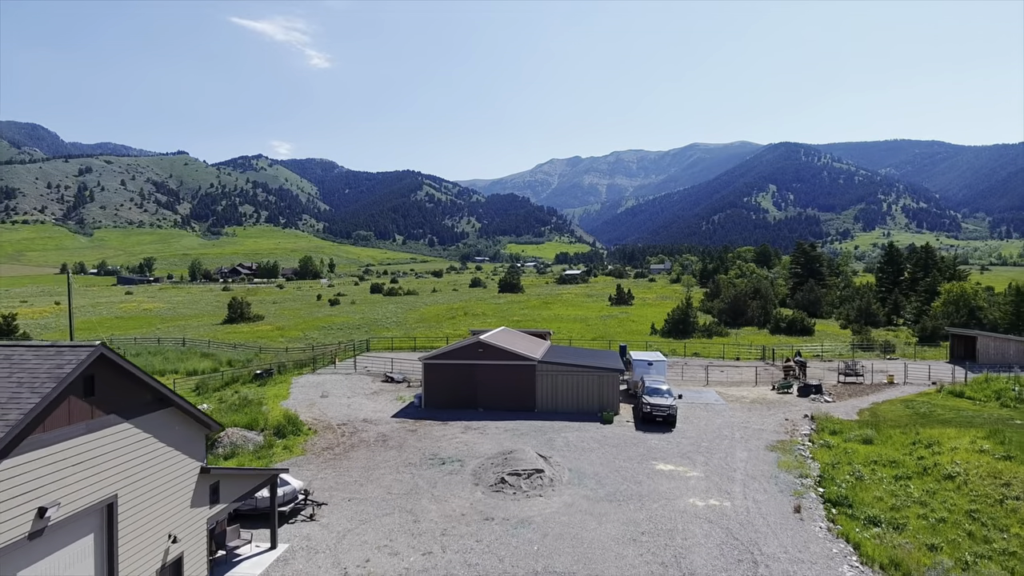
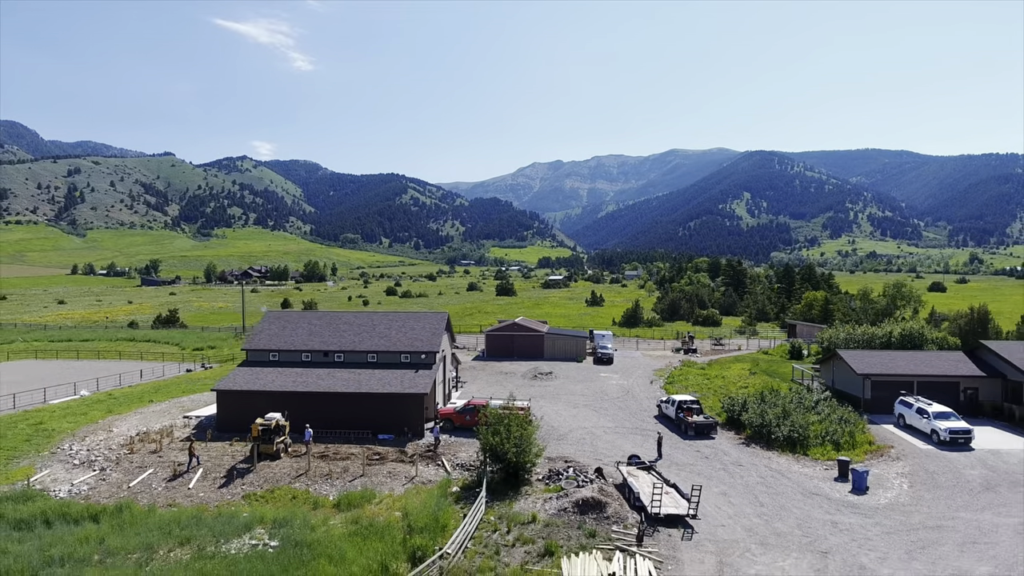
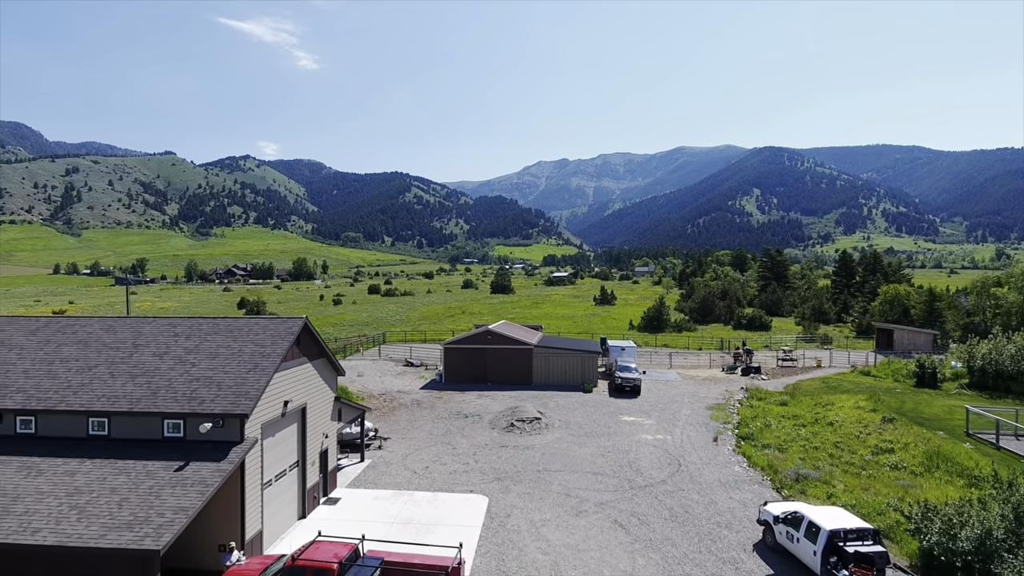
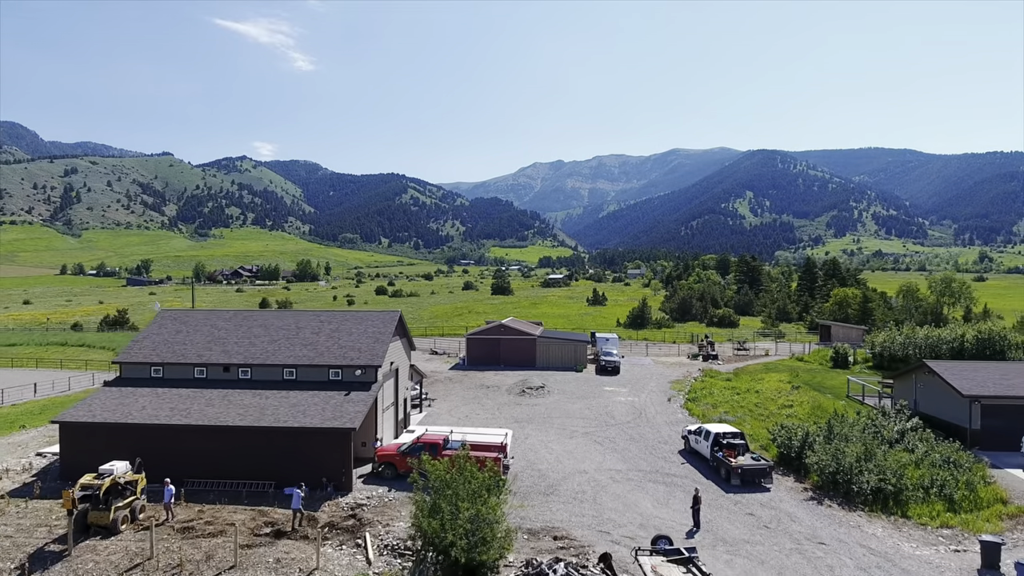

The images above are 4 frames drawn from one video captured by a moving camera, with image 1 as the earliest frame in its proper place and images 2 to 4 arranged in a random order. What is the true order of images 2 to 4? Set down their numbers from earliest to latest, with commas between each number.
3, 4, 2
